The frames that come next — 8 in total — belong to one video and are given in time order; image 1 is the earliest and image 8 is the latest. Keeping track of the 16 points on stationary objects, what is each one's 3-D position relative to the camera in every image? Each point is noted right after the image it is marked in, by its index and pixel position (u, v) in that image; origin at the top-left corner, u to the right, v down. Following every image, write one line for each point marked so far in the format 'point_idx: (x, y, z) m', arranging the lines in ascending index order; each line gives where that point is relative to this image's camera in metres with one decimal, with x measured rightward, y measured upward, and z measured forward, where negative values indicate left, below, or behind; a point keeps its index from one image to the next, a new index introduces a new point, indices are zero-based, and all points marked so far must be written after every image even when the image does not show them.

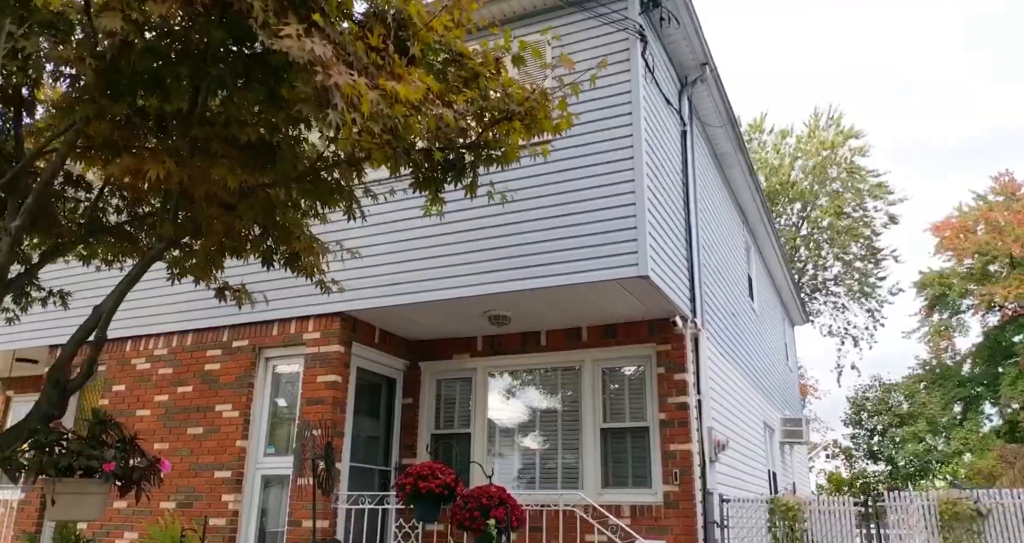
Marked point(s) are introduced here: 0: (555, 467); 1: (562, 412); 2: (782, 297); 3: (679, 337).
0: (+0.4, -2.0, +7.7) m
1: (+0.5, -1.4, +7.9) m
2: (+5.8, -0.5, +16.1) m
3: (+1.6, -0.6, +7.4) m
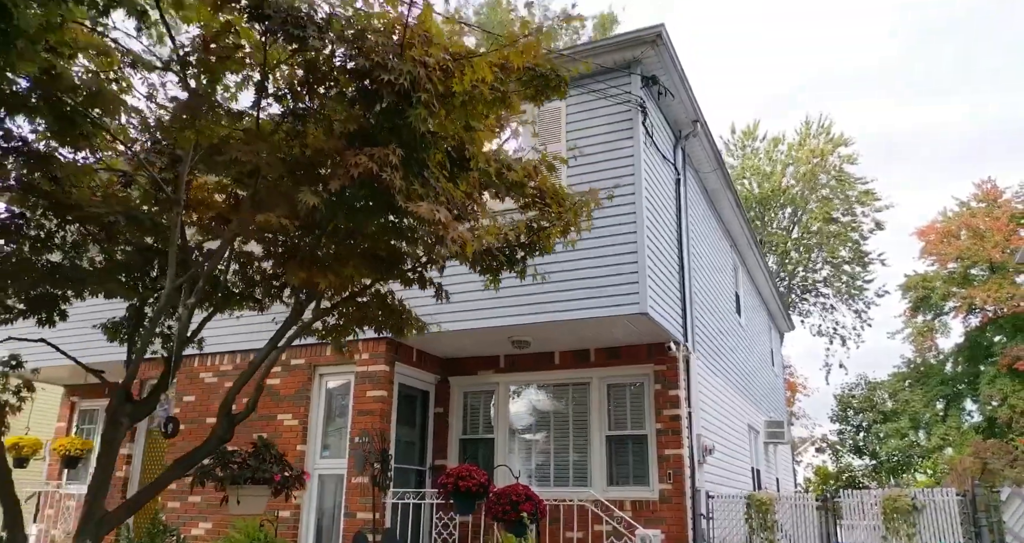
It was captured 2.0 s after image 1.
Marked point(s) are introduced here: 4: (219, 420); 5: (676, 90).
0: (+0.7, -2.3, +9.1) m
1: (+0.7, -1.8, +9.2) m
2: (+5.9, -0.8, +17.5) m
3: (+1.9, -1.0, +8.8) m
4: (-1.8, -0.9, +4.6) m
5: (+1.9, +2.1, +8.8) m
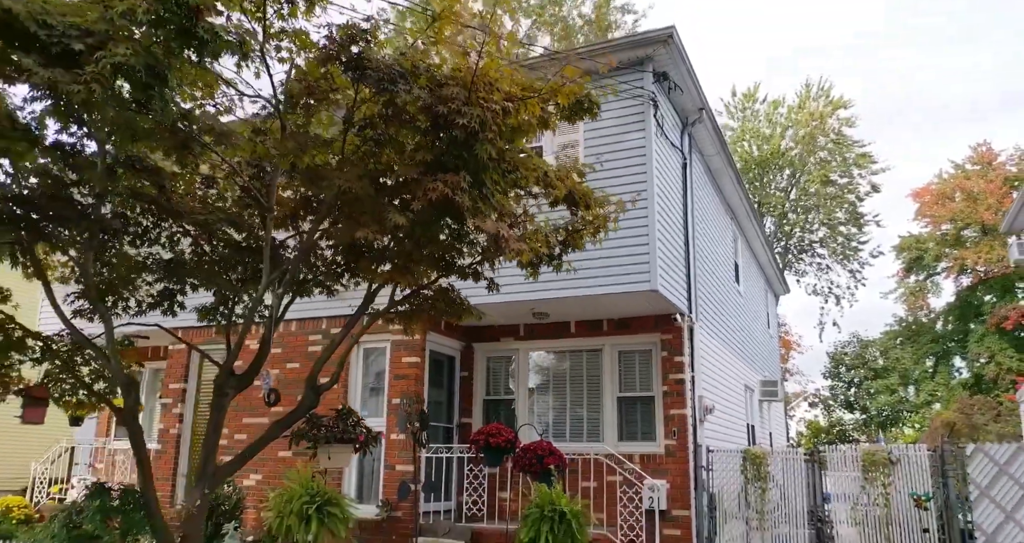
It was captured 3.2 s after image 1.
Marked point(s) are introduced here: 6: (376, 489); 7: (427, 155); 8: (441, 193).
0: (+0.9, -2.0, +10.1) m
1: (+1.0, -1.5, +10.2) m
2: (+6.2, 0.0, +18.5) m
3: (+2.1, -0.7, +9.7) m
4: (-1.5, -0.9, +5.6) m
5: (+2.2, +2.4, +9.6) m
6: (-1.7, -2.8, +9.6) m
7: (-0.5, +0.7, +4.7) m
8: (-0.4, +0.5, +4.6) m
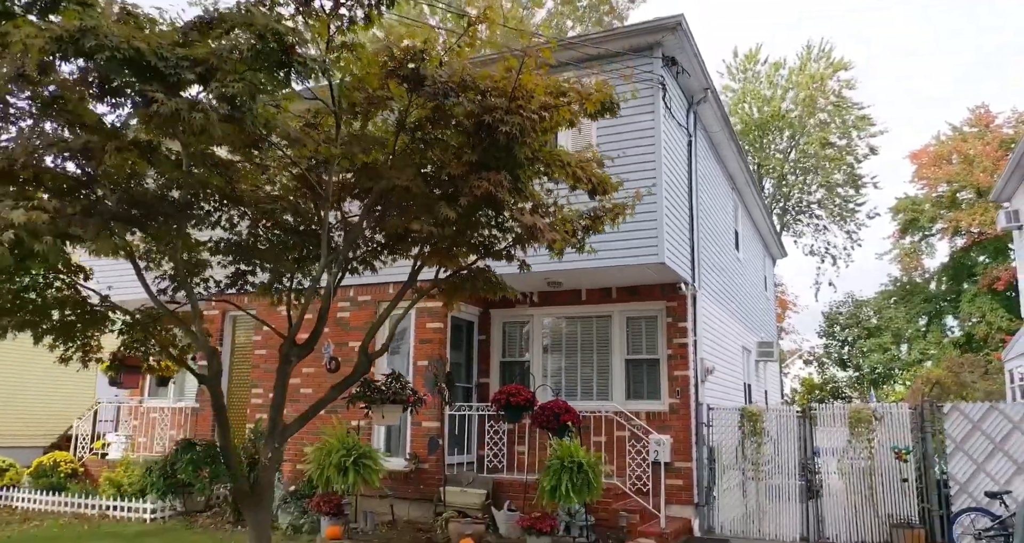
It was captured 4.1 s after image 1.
0: (+1.2, -1.6, +11.0) m
1: (+1.2, -1.1, +11.0) m
2: (+6.4, +0.9, +19.2) m
3: (+2.4, -0.4, +10.5) m
4: (-1.3, -0.7, +6.3) m
5: (+2.4, +2.8, +10.2) m
6: (-1.5, -2.4, +10.5) m
7: (-0.3, +0.8, +5.4) m
8: (-0.2, +0.6, +5.3) m
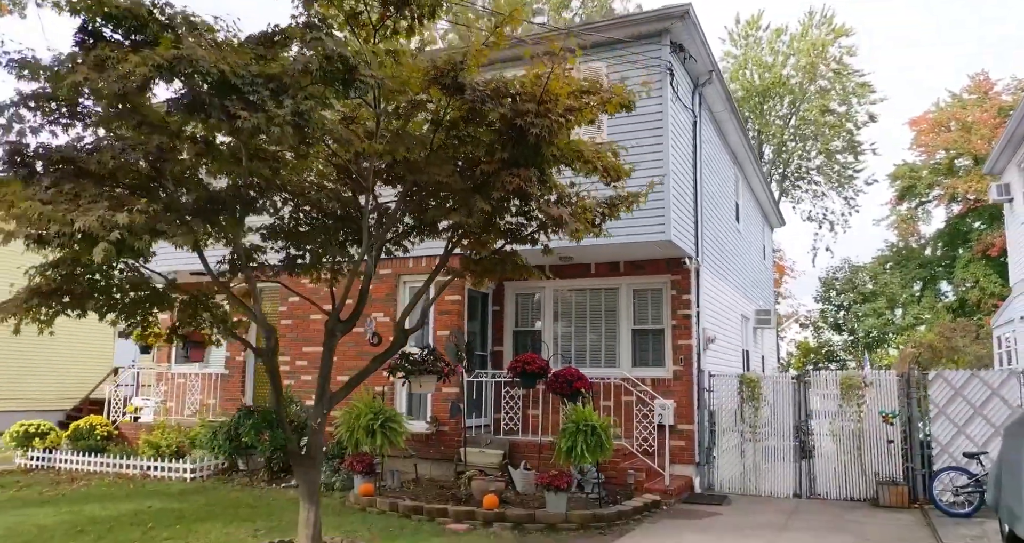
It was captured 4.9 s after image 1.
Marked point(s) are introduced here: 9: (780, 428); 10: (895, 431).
0: (+1.4, -1.3, +11.7) m
1: (+1.4, -0.7, +11.7) m
2: (+6.6, +1.7, +19.8) m
3: (+2.6, 0.0, +11.1) m
4: (-1.0, -0.6, +7.0) m
5: (+2.6, +3.1, +10.6) m
6: (-1.3, -2.0, +11.2) m
7: (-0.1, +0.9, +6.0) m
8: (0.0, +0.7, +5.9) m
9: (+3.8, -2.2, +10.7) m
10: (+5.1, -2.1, +10.0) m
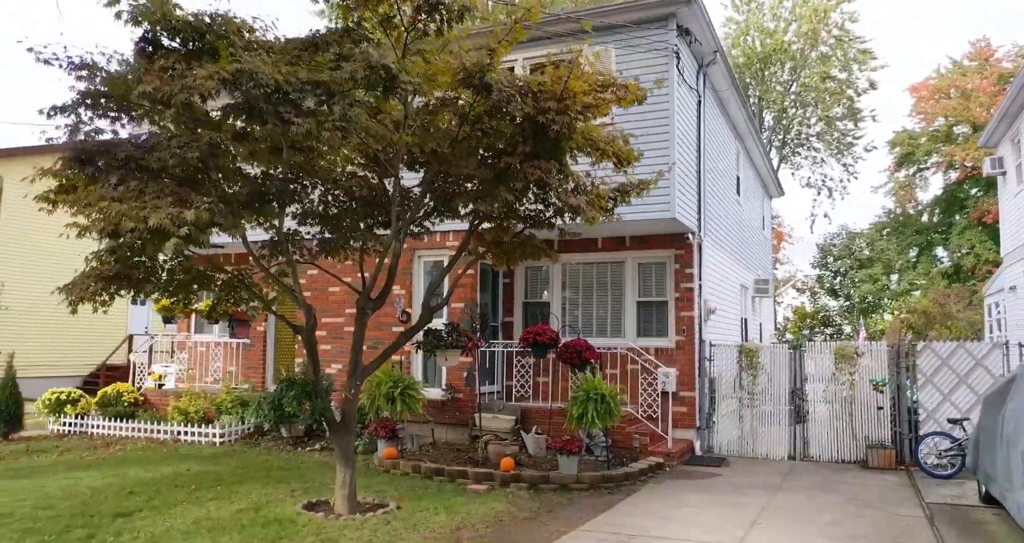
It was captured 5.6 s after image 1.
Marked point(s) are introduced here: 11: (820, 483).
0: (+1.5, -0.8, +12.2) m
1: (+1.6, -0.3, +12.2) m
2: (+6.7, +2.5, +20.2) m
3: (+2.7, +0.4, +11.6) m
4: (-0.9, -0.4, +7.5) m
5: (+2.8, +3.5, +11.0) m
6: (-1.1, -1.6, +11.8) m
7: (+0.1, +1.1, +6.4) m
8: (+0.2, +0.8, +6.4) m
9: (+4.0, -1.9, +11.4) m
10: (+5.2, -1.8, +10.6) m
11: (+3.8, -2.6, +9.3) m
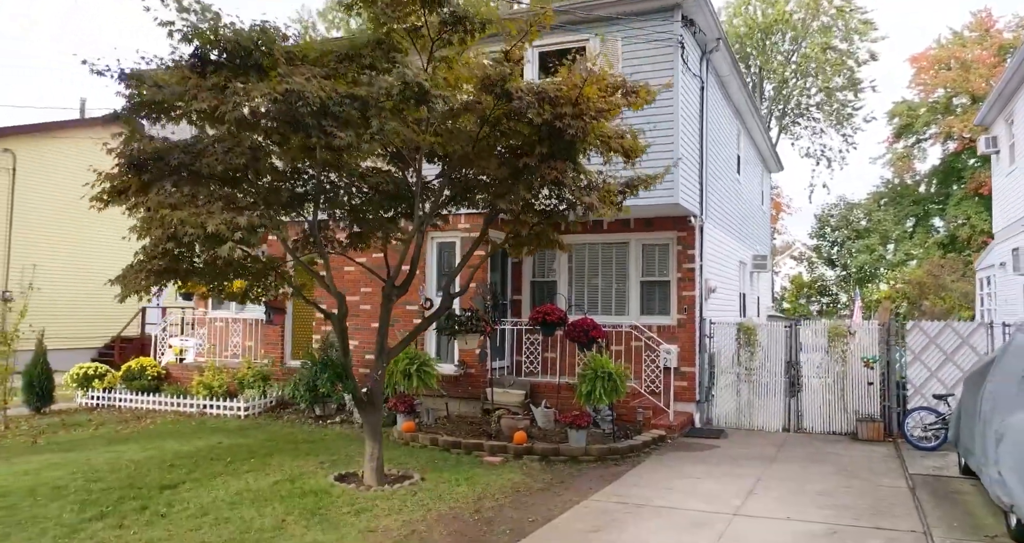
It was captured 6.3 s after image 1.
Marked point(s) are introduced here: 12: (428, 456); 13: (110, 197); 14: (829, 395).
0: (+1.7, -0.5, +12.8) m
1: (+1.8, 0.0, +12.7) m
2: (+6.8, +3.1, +20.6) m
3: (+2.9, +0.7, +12.1) m
4: (-0.7, -0.3, +8.1) m
5: (+2.9, +3.8, +11.4) m
6: (-1.0, -1.3, +12.4) m
7: (+0.3, +1.1, +6.9) m
8: (+0.4, +0.9, +6.8) m
9: (+4.1, -1.6, +12.0) m
10: (+5.4, -1.5, +11.2) m
11: (+3.9, -2.4, +9.9) m
12: (-1.0, -2.3, +9.3) m
13: (-3.4, +0.6, +6.4) m
14: (+4.8, -1.9, +11.5) m
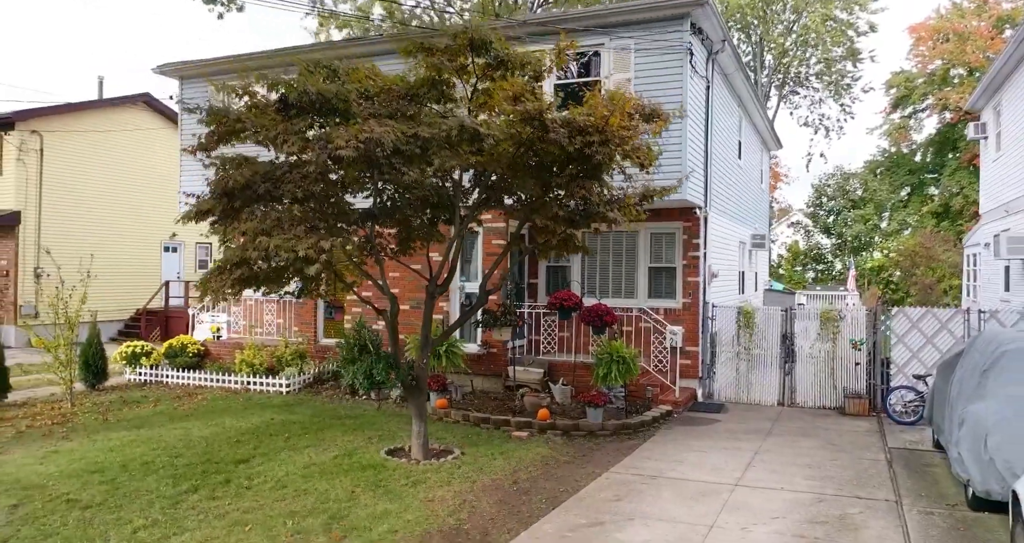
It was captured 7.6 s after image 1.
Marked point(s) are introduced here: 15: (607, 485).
0: (+2.0, -0.3, +13.8) m
1: (+2.1, +0.3, +13.8) m
2: (+7.1, +3.8, +21.5) m
3: (+3.2, +0.9, +13.1) m
4: (-0.4, -0.3, +9.1) m
5: (+3.3, +3.9, +12.2) m
6: (-0.6, -1.1, +13.5) m
7: (+0.6, +1.1, +7.9) m
8: (+0.7, +0.8, +7.8) m
9: (+4.5, -1.4, +13.1) m
10: (+5.7, -1.3, +12.3) m
11: (+4.3, -2.3, +11.1) m
12: (-0.7, -2.2, +10.5) m
13: (-3.0, +0.5, +7.3) m
14: (+5.2, -1.7, +12.7) m
15: (+1.0, -2.3, +8.2) m
